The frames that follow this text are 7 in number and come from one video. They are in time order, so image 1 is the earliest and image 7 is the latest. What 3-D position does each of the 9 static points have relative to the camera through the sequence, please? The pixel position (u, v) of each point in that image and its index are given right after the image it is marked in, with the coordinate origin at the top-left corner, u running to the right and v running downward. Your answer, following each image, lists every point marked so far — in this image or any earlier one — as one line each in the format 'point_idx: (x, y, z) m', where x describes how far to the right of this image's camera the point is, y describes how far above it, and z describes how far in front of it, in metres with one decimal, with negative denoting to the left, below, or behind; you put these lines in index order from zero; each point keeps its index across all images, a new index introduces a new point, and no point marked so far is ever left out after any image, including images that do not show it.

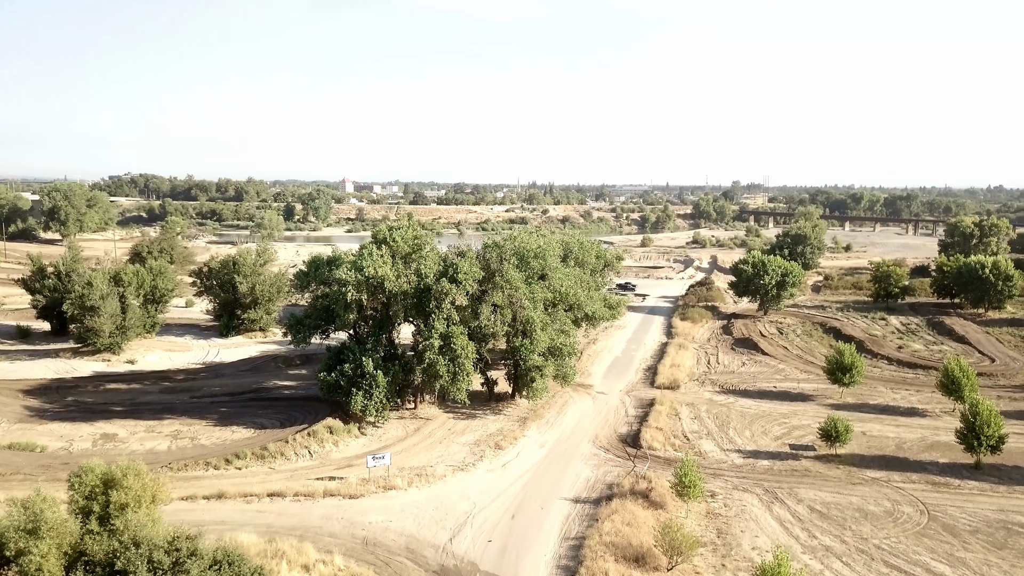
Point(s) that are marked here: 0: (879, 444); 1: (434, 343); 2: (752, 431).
0: (+10.0, -4.3, +15.3) m
1: (-2.6, -1.9, +19.3) m
2: (+7.3, -4.4, +17.1) m
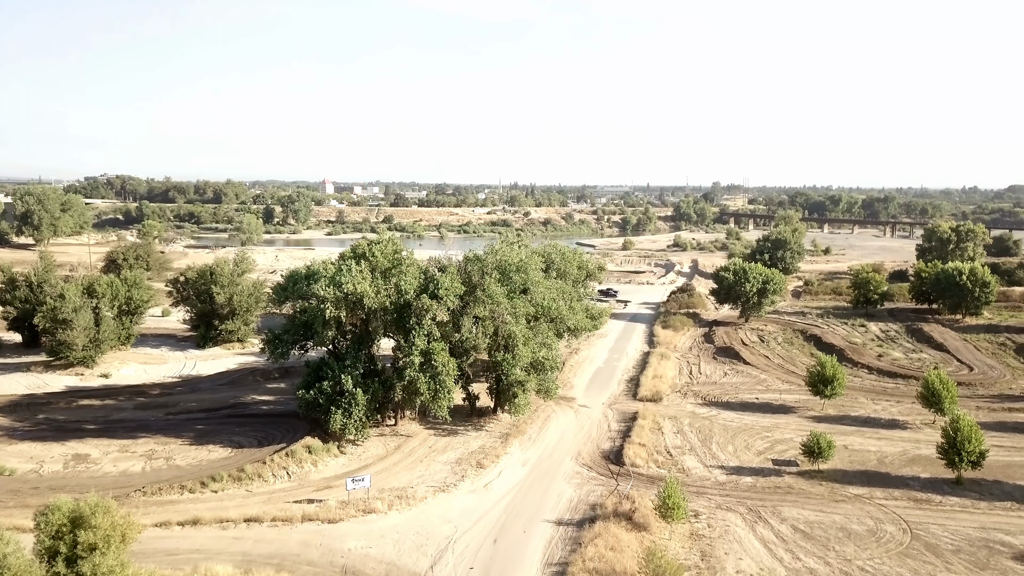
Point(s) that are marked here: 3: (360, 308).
0: (+9.5, -4.7, +15.3) m
1: (-3.2, -2.4, +18.9) m
2: (+6.8, -4.8, +17.0) m
3: (-5.2, -0.7, +19.7) m
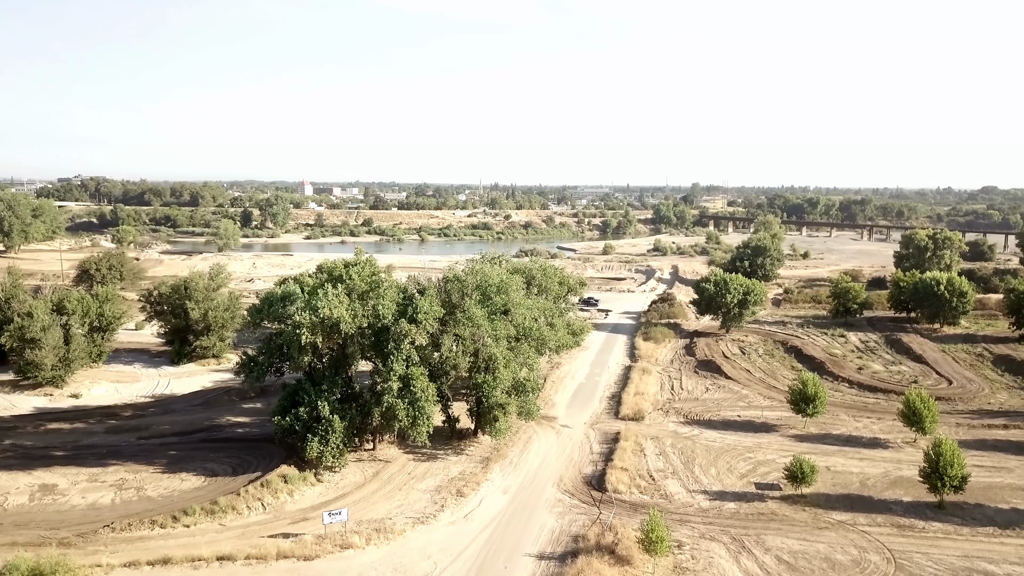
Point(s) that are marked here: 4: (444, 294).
0: (+9.0, -5.2, +15.2) m
1: (-3.9, -3.2, +18.5) m
2: (+6.2, -5.4, +16.8) m
3: (-5.9, -1.5, +19.2) m
4: (-2.4, -0.2, +19.9) m
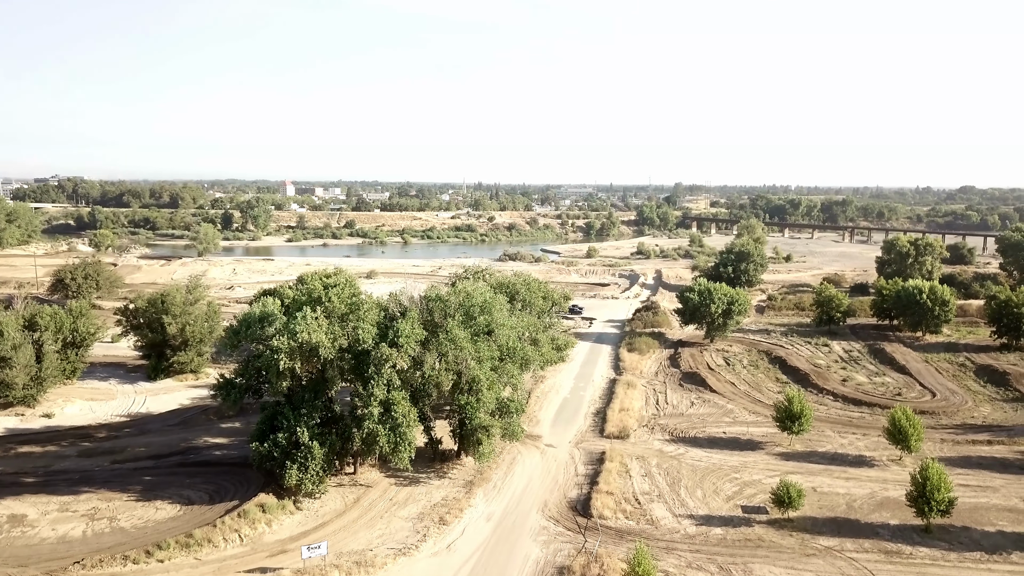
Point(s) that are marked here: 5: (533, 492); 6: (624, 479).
0: (+8.5, -5.8, +15.1) m
1: (-4.4, -4.0, +18.0) m
2: (+5.7, -6.0, +16.6) m
3: (-6.5, -2.3, +18.7) m
4: (-3.0, -0.9, +19.4) m
5: (+0.7, -6.5, +17.9) m
6: (+3.5, -6.0, +17.7) m
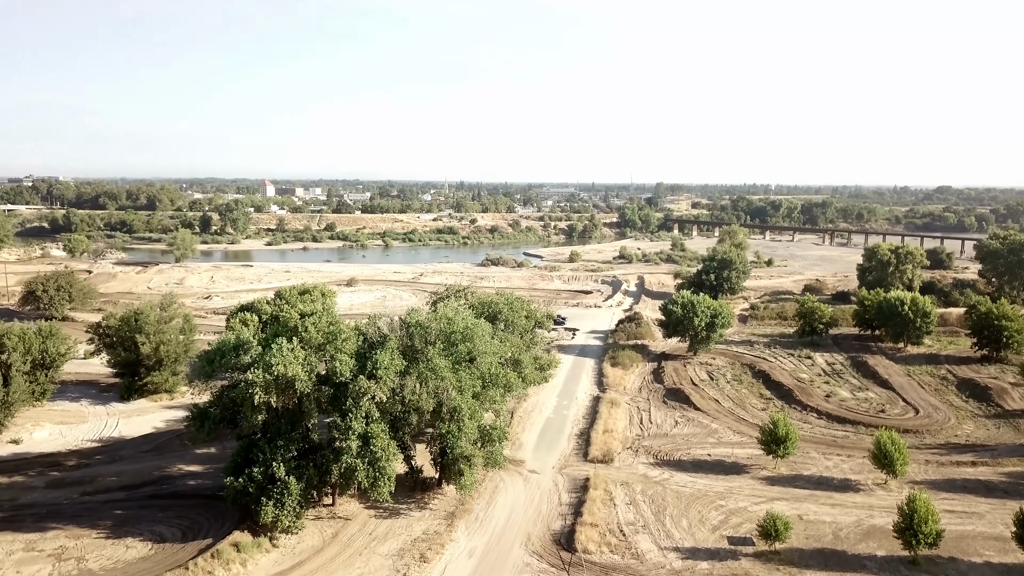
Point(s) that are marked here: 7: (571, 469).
0: (+8.0, -6.5, +14.8) m
1: (-5.0, -4.9, +17.4) m
2: (+5.2, -6.7, +16.3) m
3: (-7.1, -3.3, +18.0) m
4: (-3.7, -1.8, +18.9) m
5: (+0.1, -7.3, +17.5) m
6: (+3.0, -6.8, +17.3) m
7: (+2.1, -6.3, +19.6) m
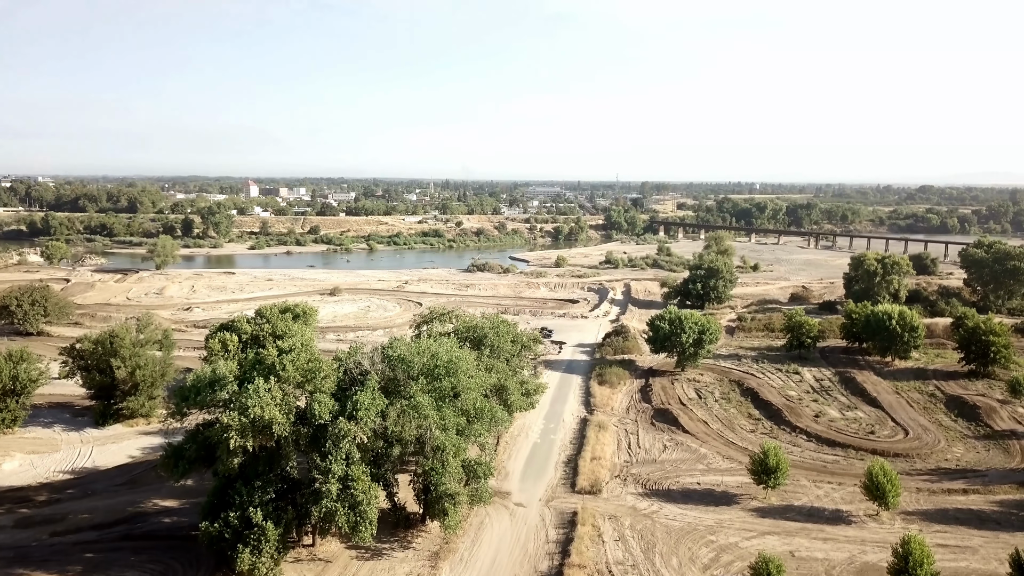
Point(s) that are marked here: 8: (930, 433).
0: (+7.6, -7.3, +14.5) m
1: (-5.5, -6.0, +16.7) m
2: (+4.7, -7.6, +15.9) m
3: (-7.7, -4.4, +17.3) m
4: (-4.3, -2.9, +18.2) m
5: (-0.3, -8.3, +16.9) m
6: (+2.5, -7.7, +16.9) m
7: (+1.6, -7.3, +19.2) m
8: (+14.6, -4.9, +19.6) m
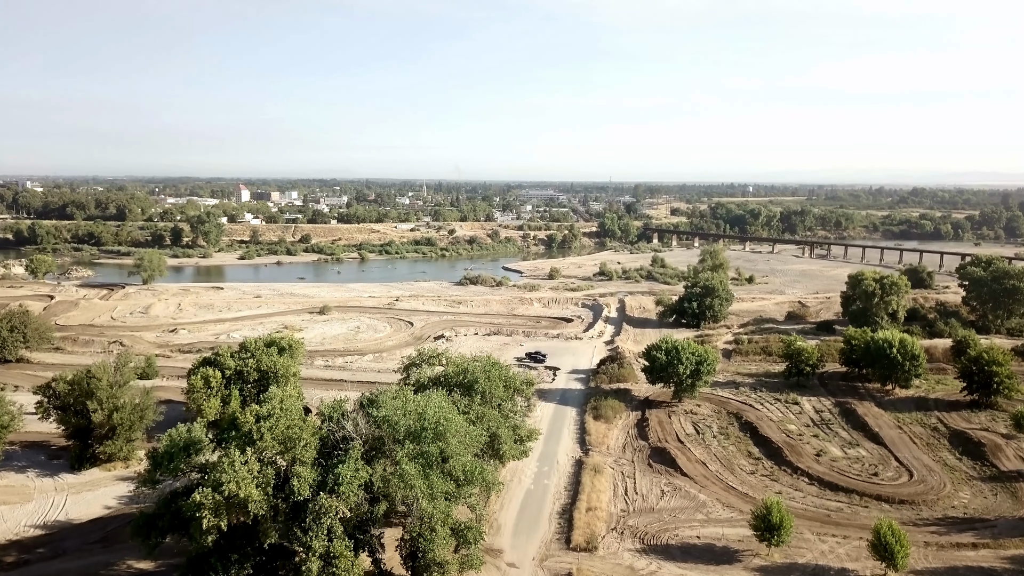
0: (+7.5, -8.8, +13.8) m
1: (-5.7, -8.0, +16.0) m
2: (+4.6, -9.2, +15.2) m
3: (-8.0, -6.4, +16.5) m
4: (-4.6, -4.8, +17.4) m
5: (-0.4, -10.1, +16.3) m
6: (+2.4, -9.4, +16.2) m
7: (+1.4, -8.9, +18.5) m
8: (+14.3, -6.1, +19.0) m
